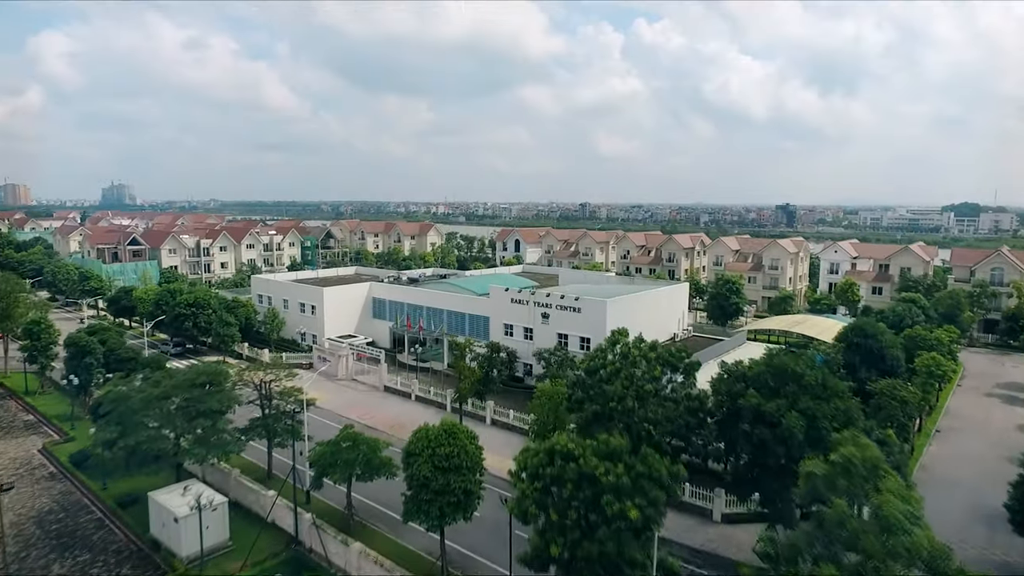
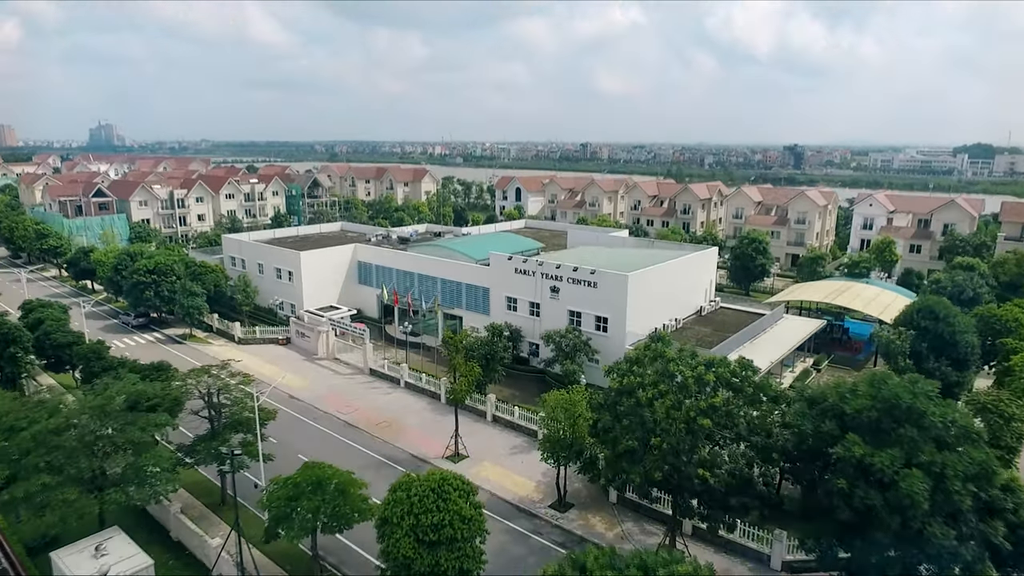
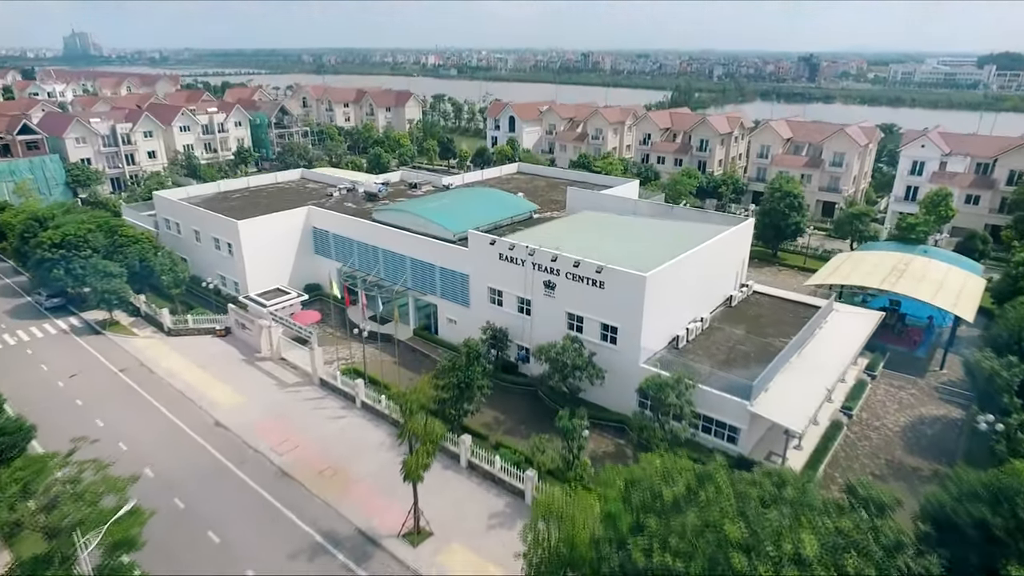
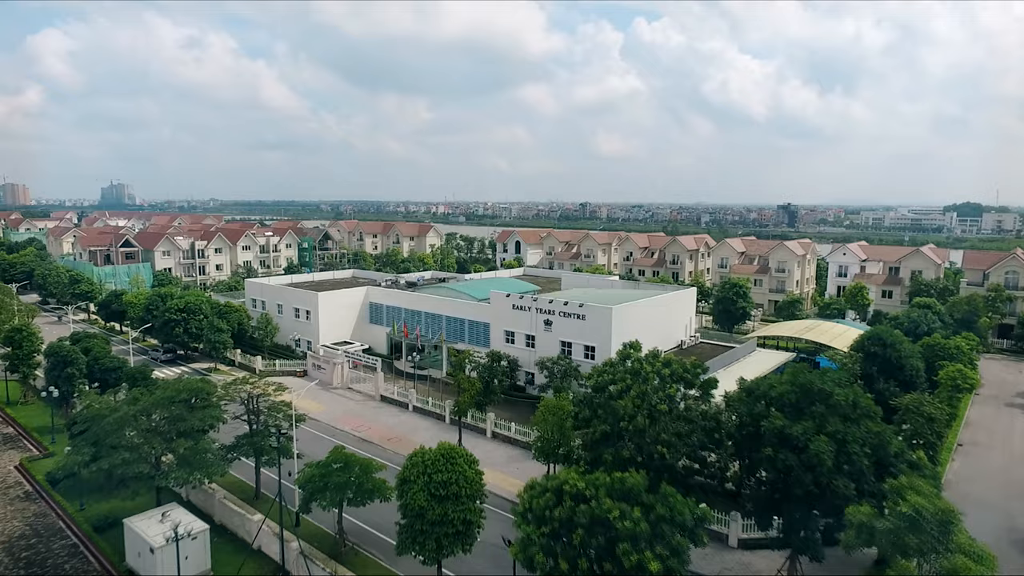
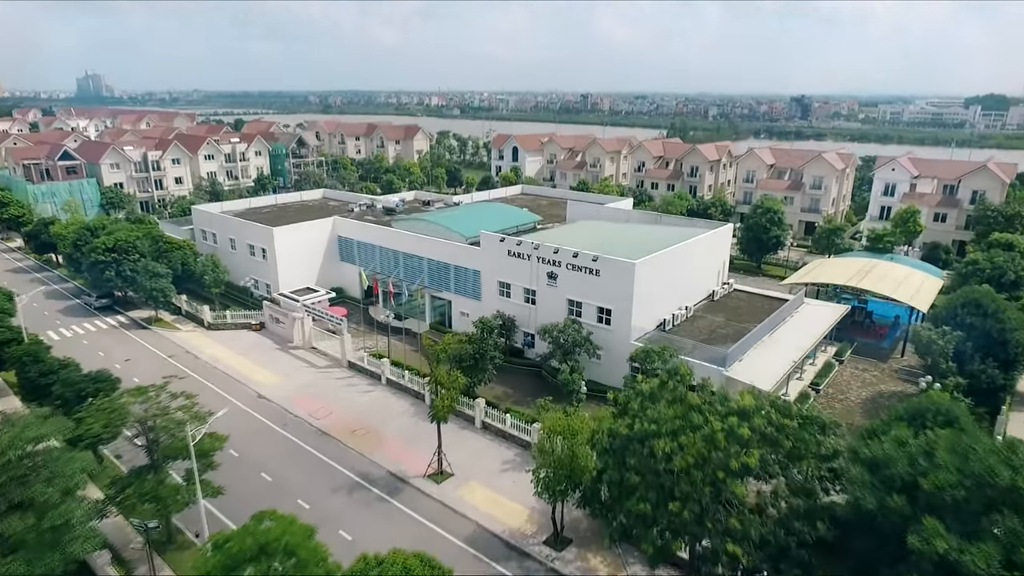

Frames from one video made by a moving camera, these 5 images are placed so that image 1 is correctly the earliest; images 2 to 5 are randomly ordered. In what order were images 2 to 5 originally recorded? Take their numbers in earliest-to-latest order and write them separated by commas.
4, 2, 5, 3
